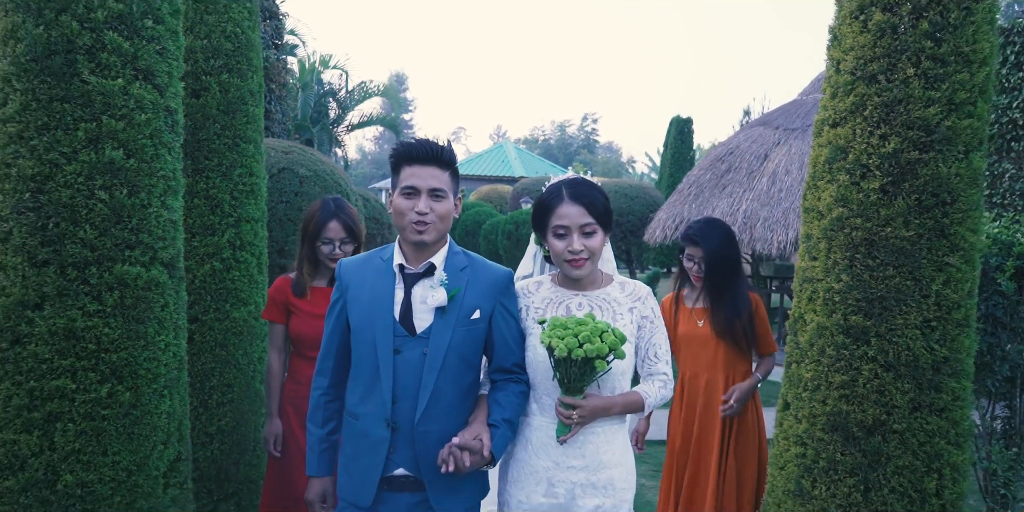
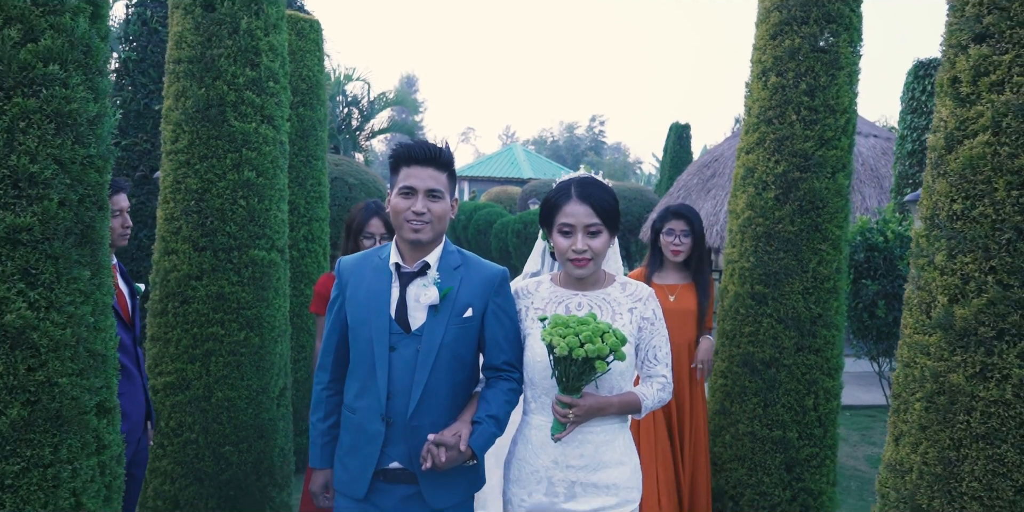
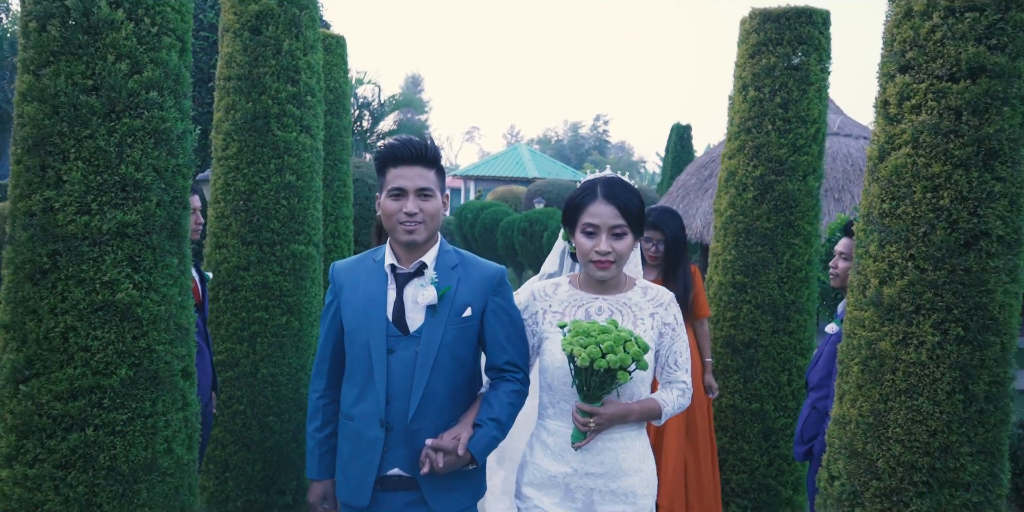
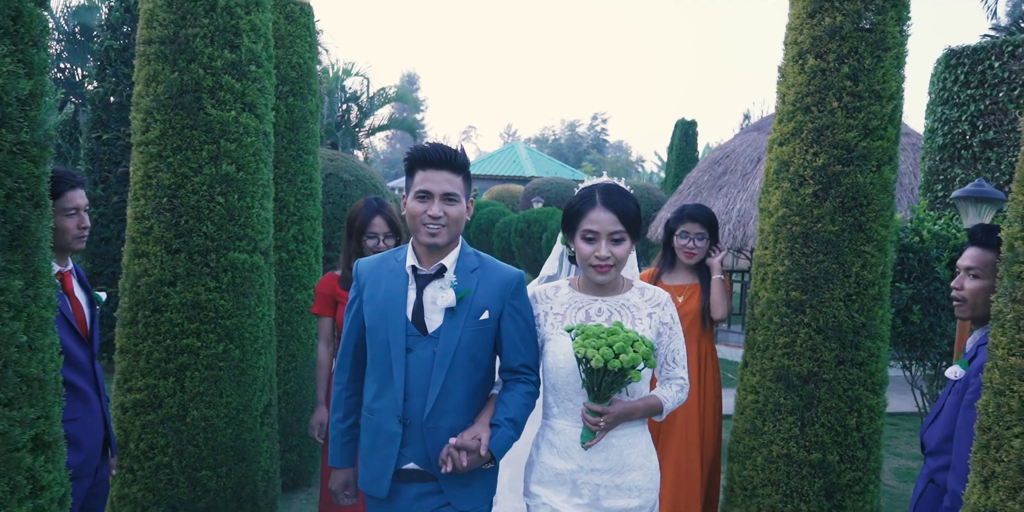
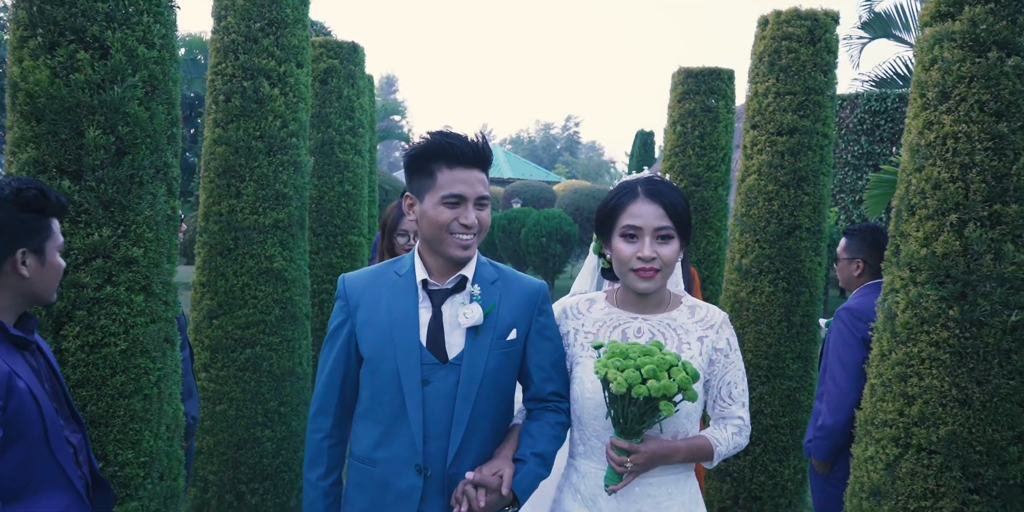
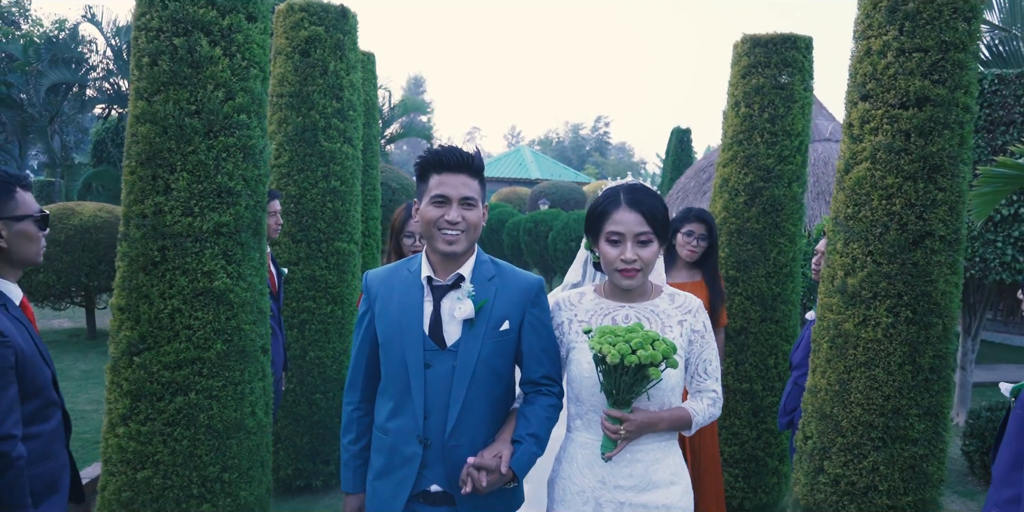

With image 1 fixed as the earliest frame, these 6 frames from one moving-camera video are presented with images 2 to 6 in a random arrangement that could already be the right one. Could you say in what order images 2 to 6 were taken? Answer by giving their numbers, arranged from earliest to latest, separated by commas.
4, 2, 3, 6, 5
